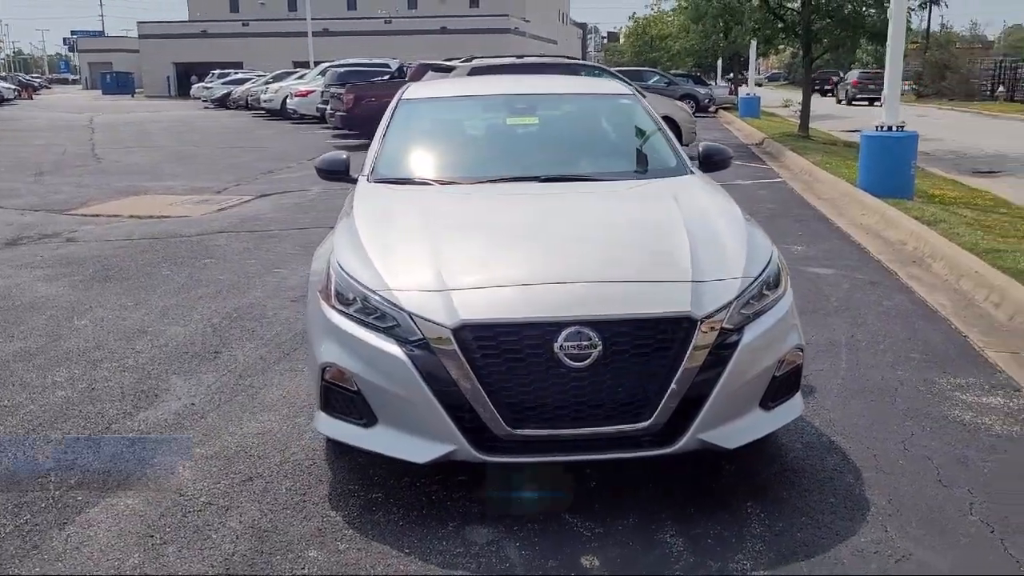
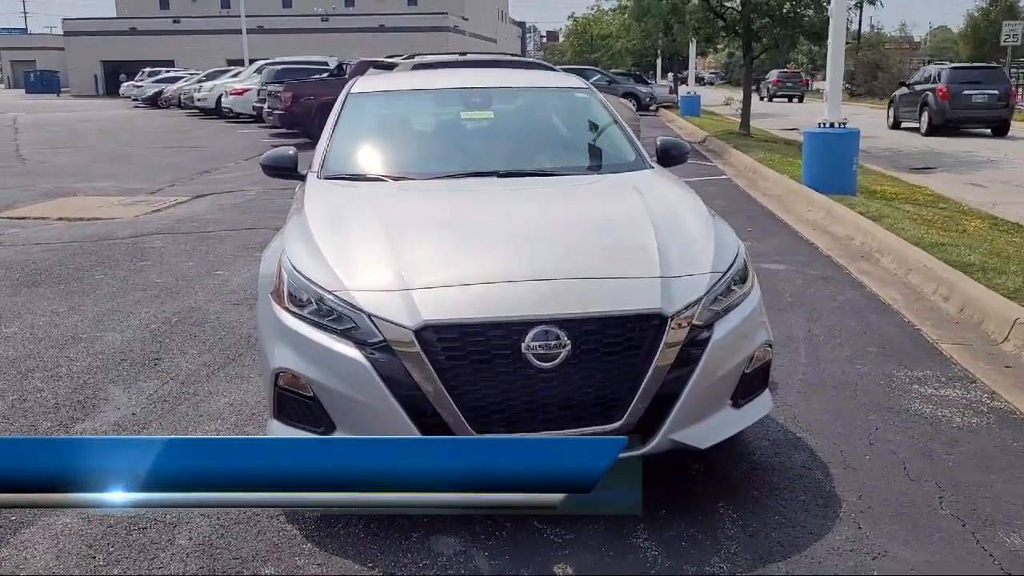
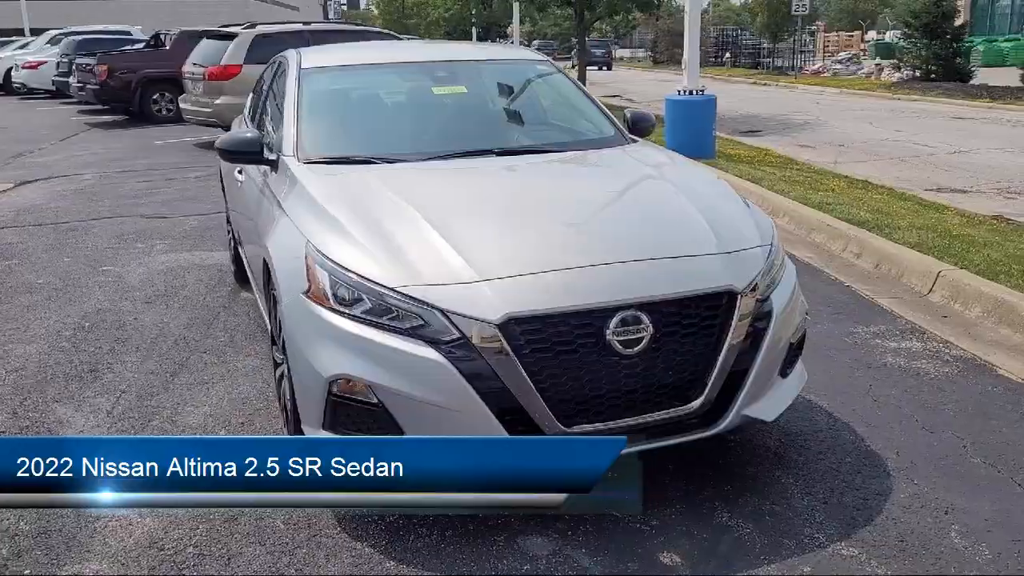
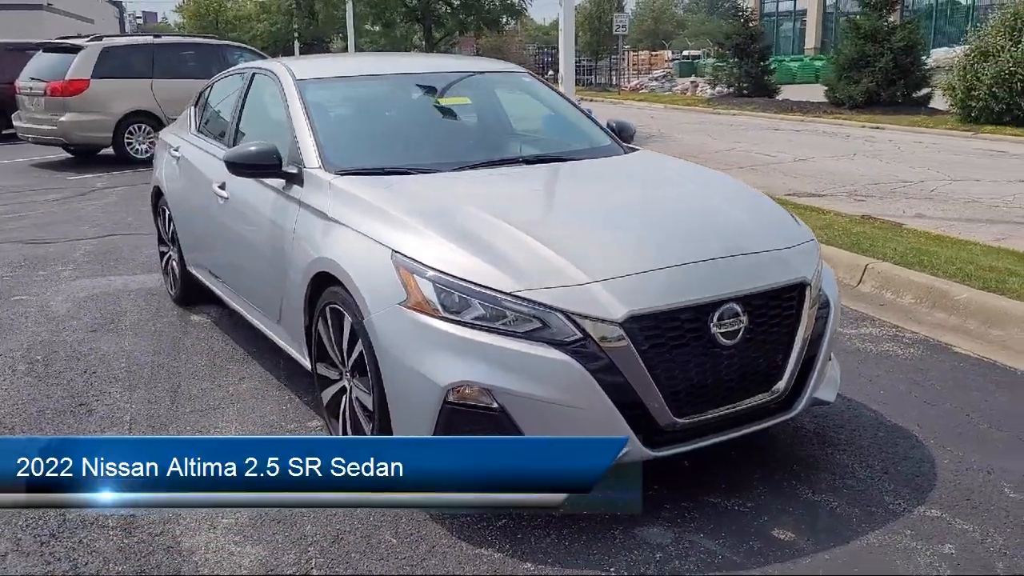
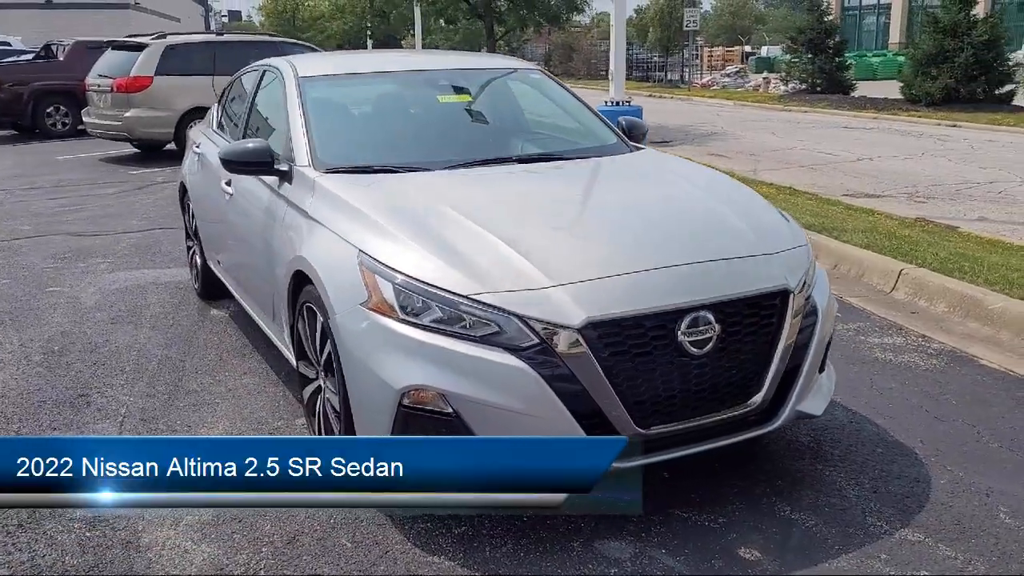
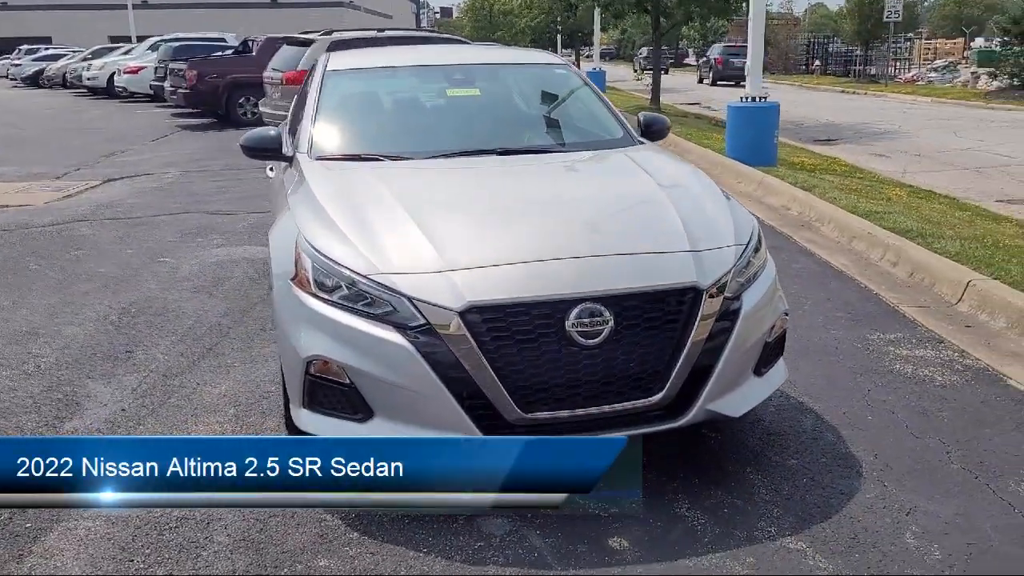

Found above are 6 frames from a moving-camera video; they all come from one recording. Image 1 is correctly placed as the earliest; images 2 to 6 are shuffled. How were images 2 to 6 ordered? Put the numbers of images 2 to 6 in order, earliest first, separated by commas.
2, 6, 3, 5, 4
